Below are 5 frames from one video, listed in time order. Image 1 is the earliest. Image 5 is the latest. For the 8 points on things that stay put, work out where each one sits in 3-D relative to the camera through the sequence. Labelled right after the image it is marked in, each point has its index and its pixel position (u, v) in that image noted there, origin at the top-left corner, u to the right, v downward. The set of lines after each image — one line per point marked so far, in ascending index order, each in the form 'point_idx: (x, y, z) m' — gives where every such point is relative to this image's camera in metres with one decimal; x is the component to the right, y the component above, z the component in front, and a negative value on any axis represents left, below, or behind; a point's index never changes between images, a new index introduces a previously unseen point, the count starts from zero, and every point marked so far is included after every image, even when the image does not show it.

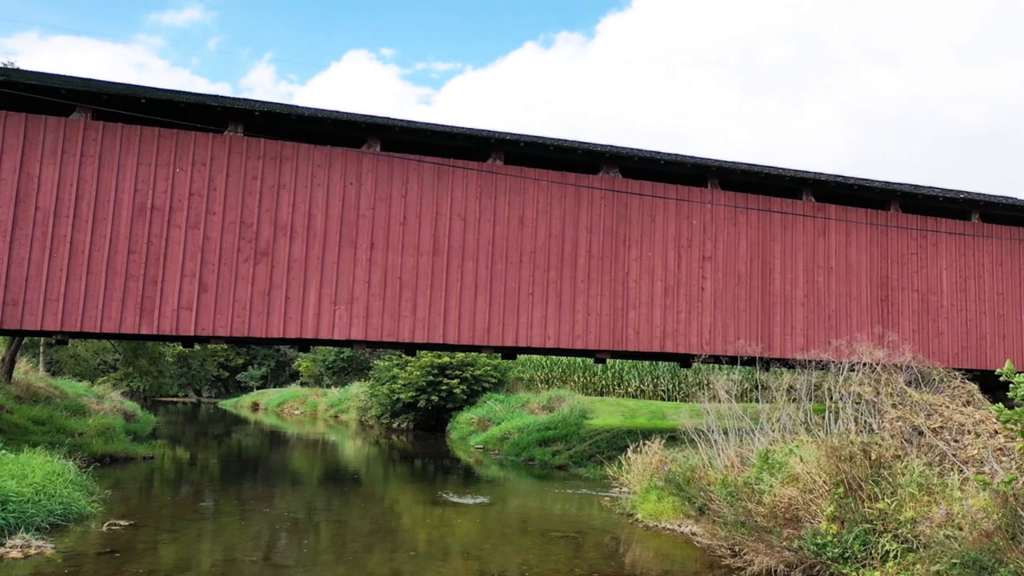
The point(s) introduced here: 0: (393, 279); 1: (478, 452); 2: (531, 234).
0: (-1.7, +0.1, +10.2) m
1: (-0.8, -3.9, +17.4) m
2: (+0.3, +0.8, +10.8) m
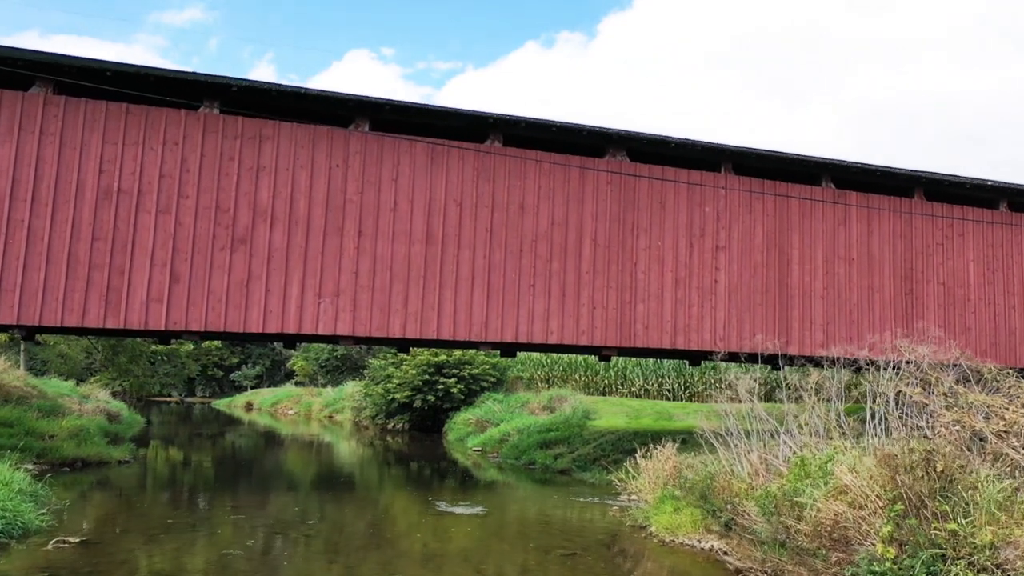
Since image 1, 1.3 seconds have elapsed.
0: (-1.7, +0.2, +9.4) m
1: (-0.8, -3.8, +16.6) m
2: (+0.3, +0.9, +10.0) m
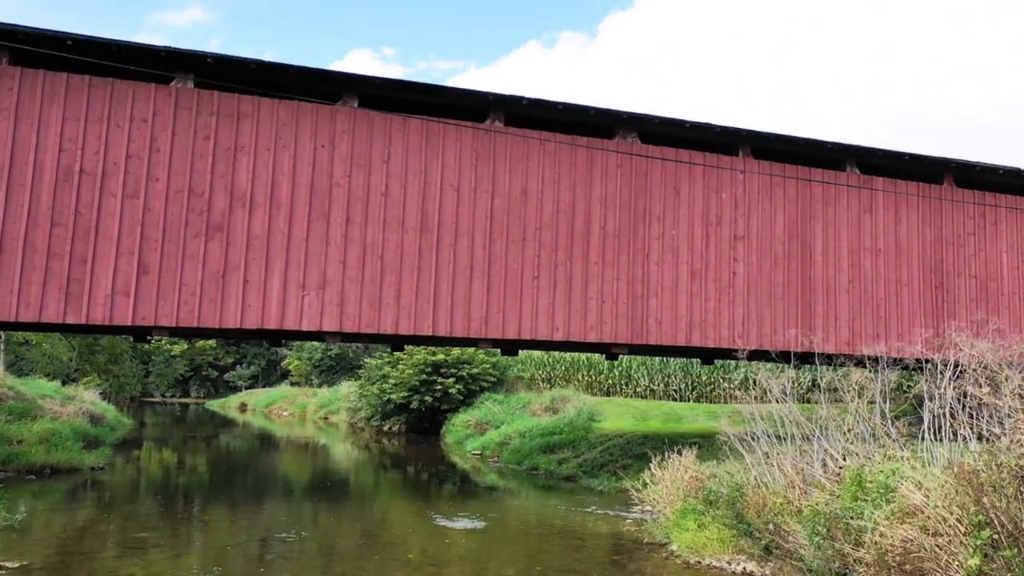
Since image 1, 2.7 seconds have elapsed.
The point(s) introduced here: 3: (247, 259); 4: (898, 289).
0: (-1.6, +0.3, +8.6) m
1: (-0.8, -3.7, +15.8) m
2: (+0.3, +1.0, +9.2) m
3: (-3.0, +0.3, +8.2) m
4: (+5.6, 0.0, +10.6) m
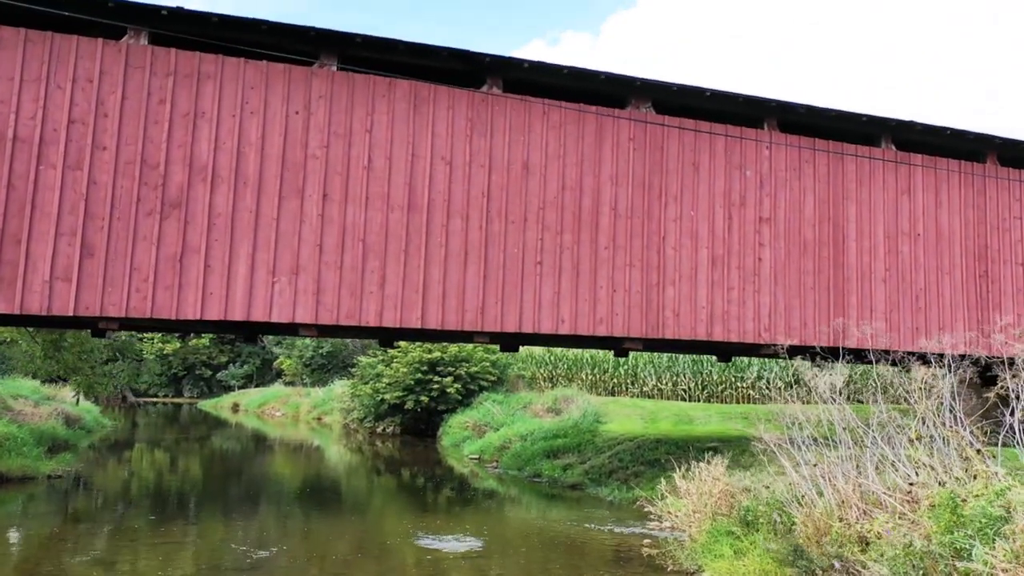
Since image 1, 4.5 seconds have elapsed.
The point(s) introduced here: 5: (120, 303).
0: (-1.6, +0.5, +7.6) m
1: (-0.8, -3.6, +14.8) m
2: (+0.3, +1.2, +8.2) m
3: (-3.0, +0.5, +7.1) m
4: (+5.6, +0.1, +9.6) m
5: (-3.7, -0.1, +6.9) m
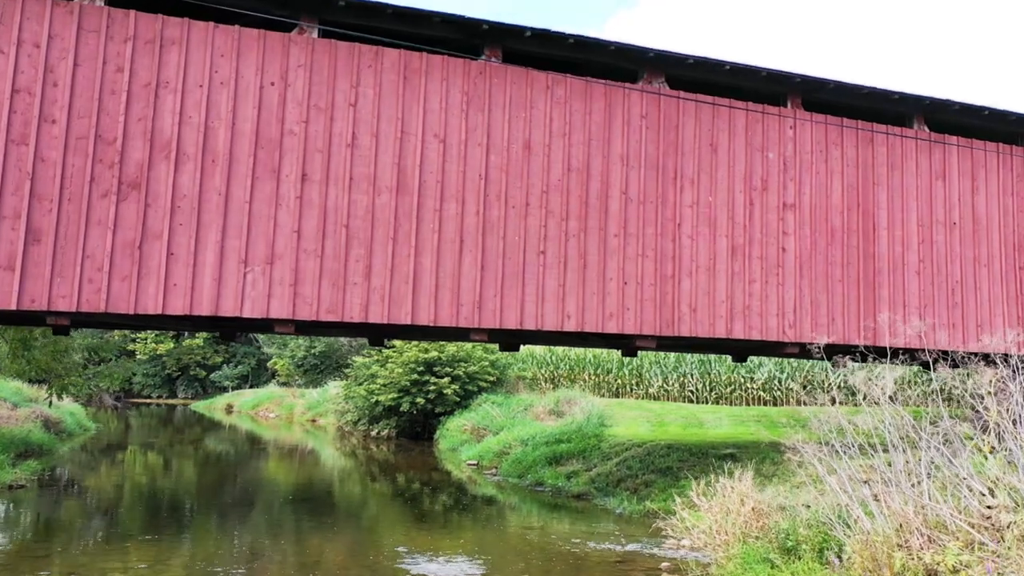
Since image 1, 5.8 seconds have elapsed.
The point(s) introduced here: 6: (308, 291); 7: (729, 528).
0: (-1.6, +0.6, +6.8) m
1: (-0.8, -3.5, +14.0) m
2: (+0.3, +1.2, +7.4) m
3: (-3.0, +0.6, +6.4) m
4: (+5.6, +0.2, +8.8) m
5: (-3.7, -0.1, +6.1) m
6: (-1.9, 0.0, +6.7) m
7: (+1.7, -1.9, +5.7) m
